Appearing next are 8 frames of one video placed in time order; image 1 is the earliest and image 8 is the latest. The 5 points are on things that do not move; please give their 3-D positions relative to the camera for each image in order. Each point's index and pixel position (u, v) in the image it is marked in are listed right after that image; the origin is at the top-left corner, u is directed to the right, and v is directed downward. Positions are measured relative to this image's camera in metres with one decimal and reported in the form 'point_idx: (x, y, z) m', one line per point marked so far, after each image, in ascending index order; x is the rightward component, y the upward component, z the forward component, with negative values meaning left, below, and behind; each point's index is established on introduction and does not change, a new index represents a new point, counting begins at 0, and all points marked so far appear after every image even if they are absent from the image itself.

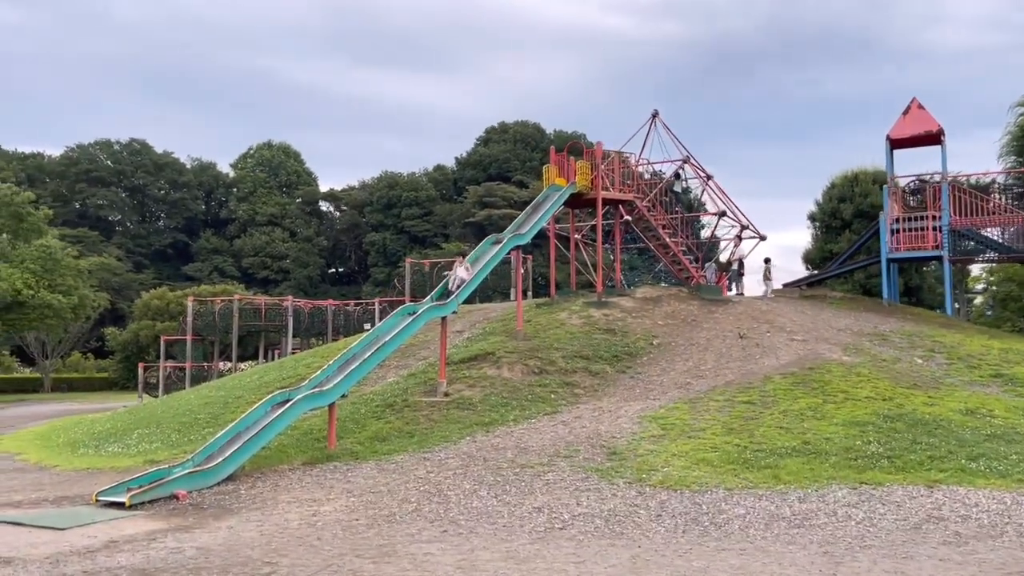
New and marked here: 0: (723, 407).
0: (+3.5, -1.9, +13.9) m
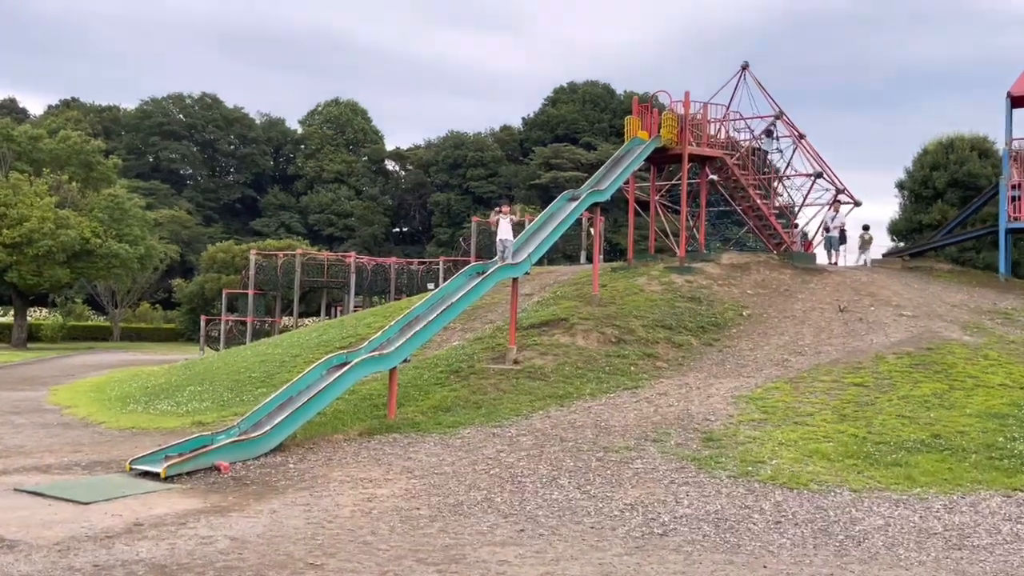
0: (+4.6, -1.5, +12.2) m
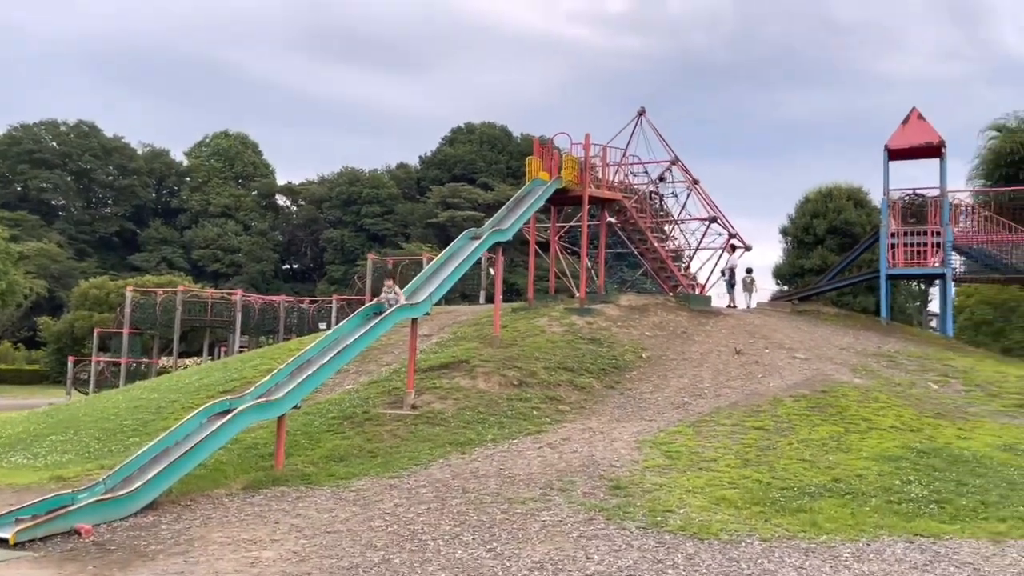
0: (+3.2, -2.1, +12.2) m
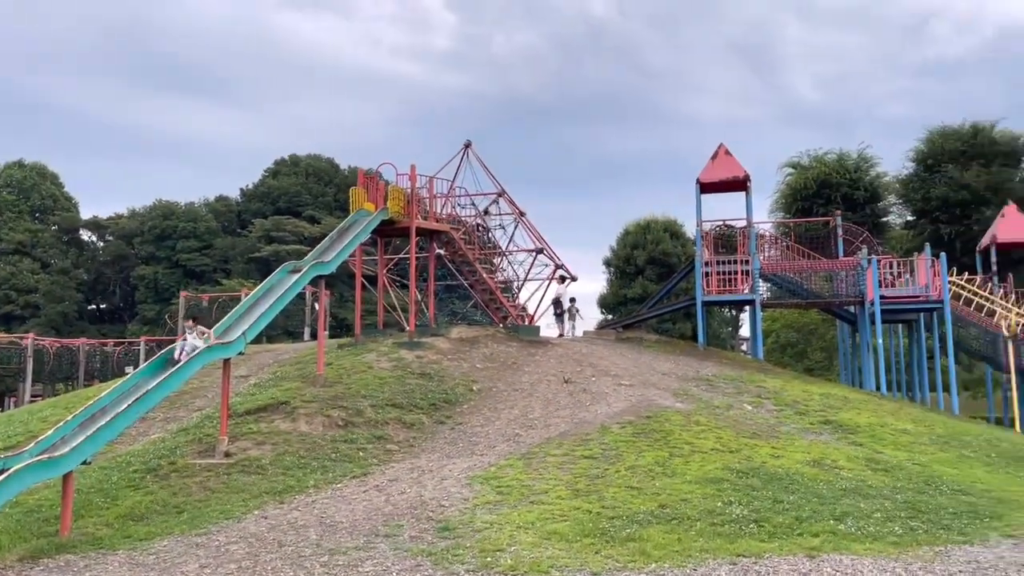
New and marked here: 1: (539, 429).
0: (+0.7, -2.5, +12.1) m
1: (+0.4, -2.3, +14.0) m
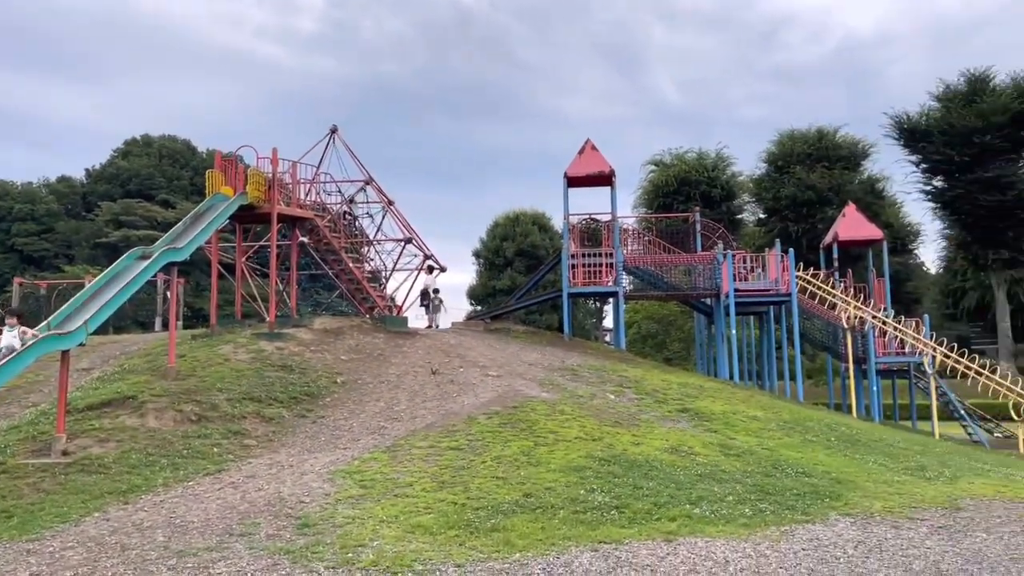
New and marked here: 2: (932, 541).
0: (-1.2, -2.3, +11.9) m
1: (-1.8, -2.2, +13.8) m
2: (+4.5, -2.7, +9.1) m
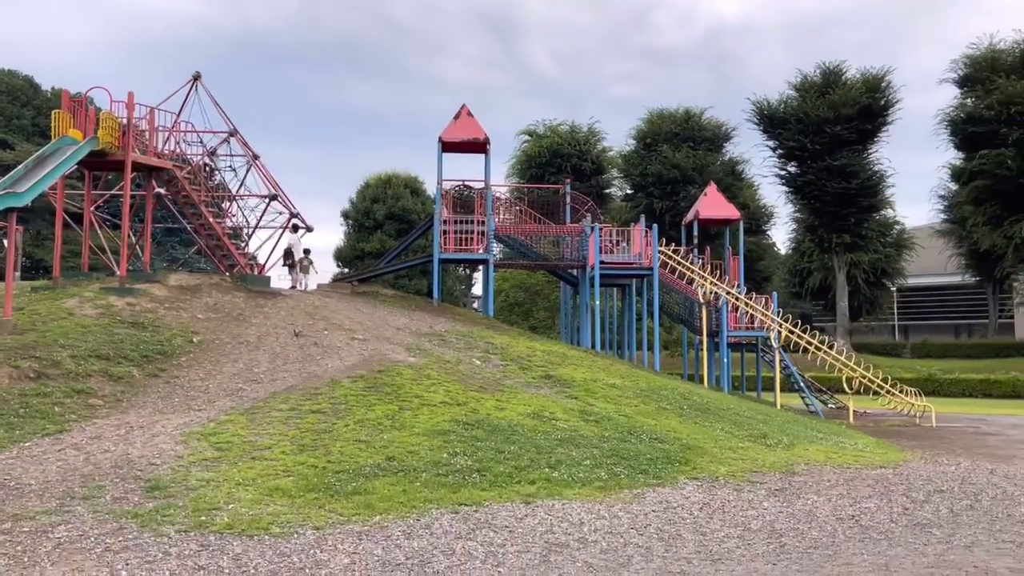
0: (-3.1, -1.8, +11.7) m
1: (-3.9, -1.5, +13.5) m
2: (+2.9, -2.5, +9.7) m
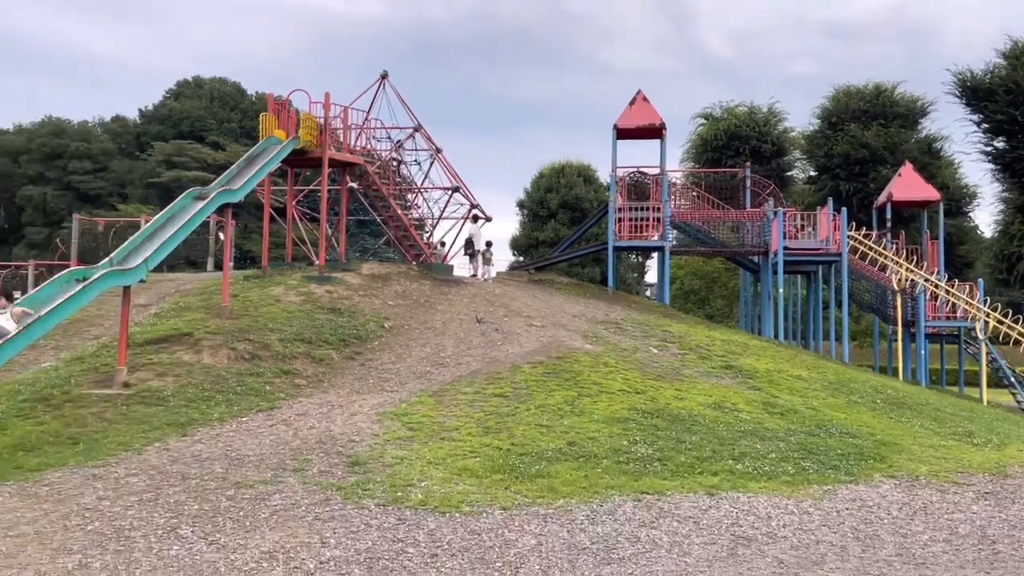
0: (-0.5, -1.6, +12.1) m
1: (-1.0, -1.3, +14.1) m
2: (+4.9, -2.3, +9.0) m
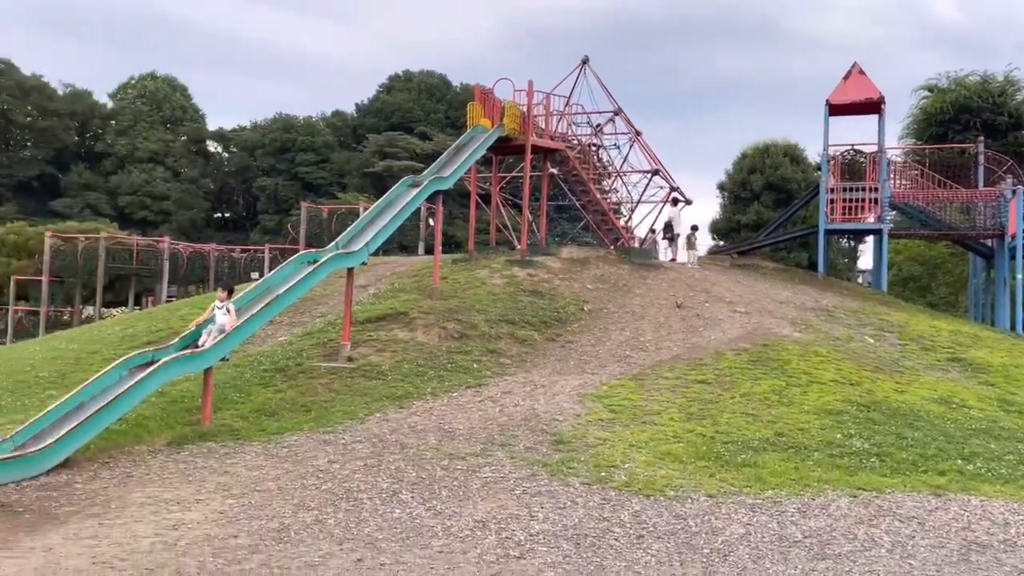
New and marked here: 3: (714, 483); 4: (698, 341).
0: (+2.3, -1.4, +12.0) m
1: (+2.3, -1.0, +14.0) m
2: (+7.0, -2.2, +7.8) m
3: (+2.0, -2.0, +8.6) m
4: (+3.2, -0.9, +14.4) m
